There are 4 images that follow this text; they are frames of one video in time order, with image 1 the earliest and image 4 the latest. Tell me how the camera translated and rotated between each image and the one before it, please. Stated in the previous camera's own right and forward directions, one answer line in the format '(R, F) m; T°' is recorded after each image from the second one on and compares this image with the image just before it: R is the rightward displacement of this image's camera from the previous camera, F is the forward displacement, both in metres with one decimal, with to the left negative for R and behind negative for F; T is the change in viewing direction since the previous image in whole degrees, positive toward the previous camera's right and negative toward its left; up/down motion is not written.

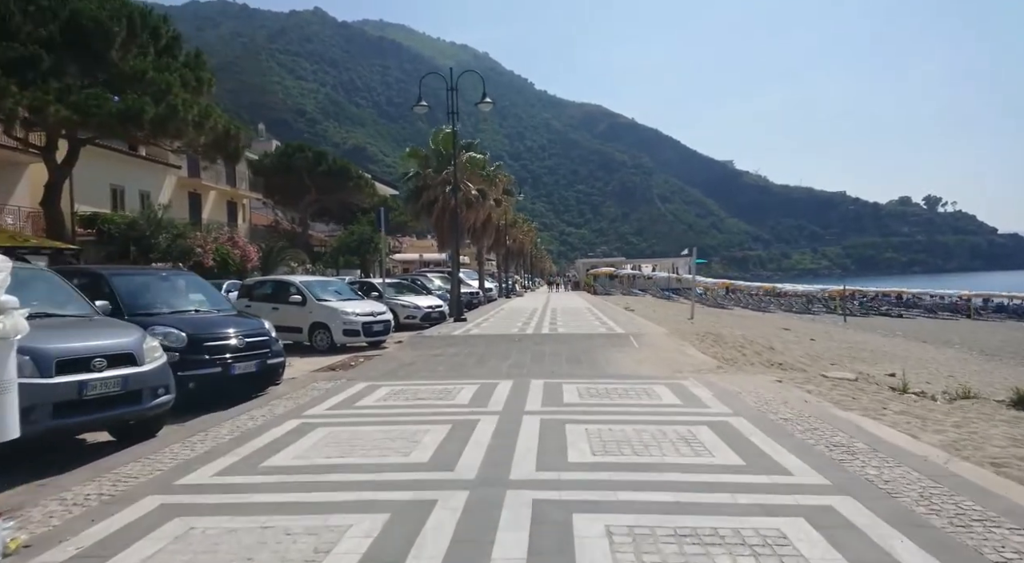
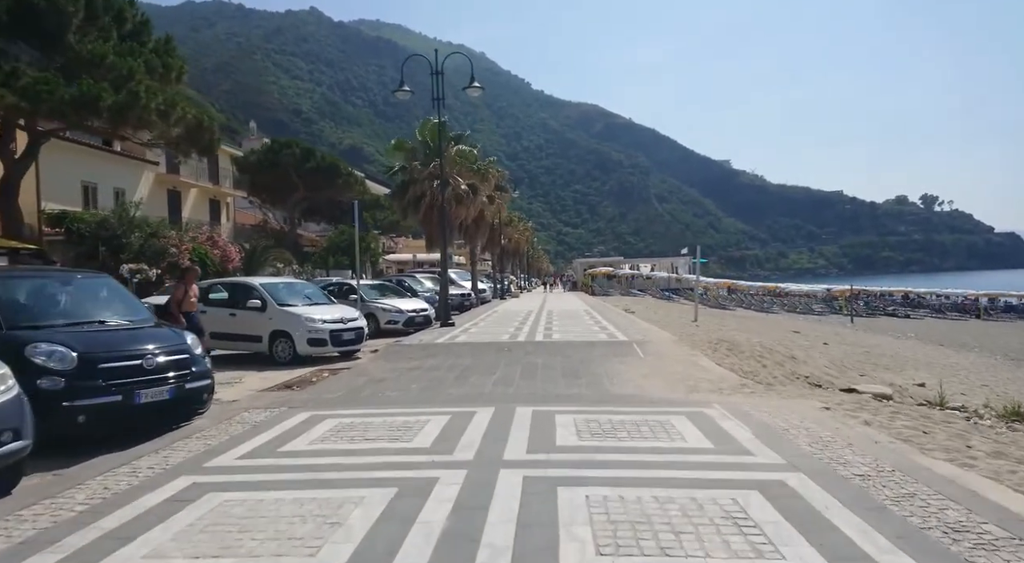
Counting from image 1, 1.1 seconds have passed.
(+0.2, +2.0) m; 0°
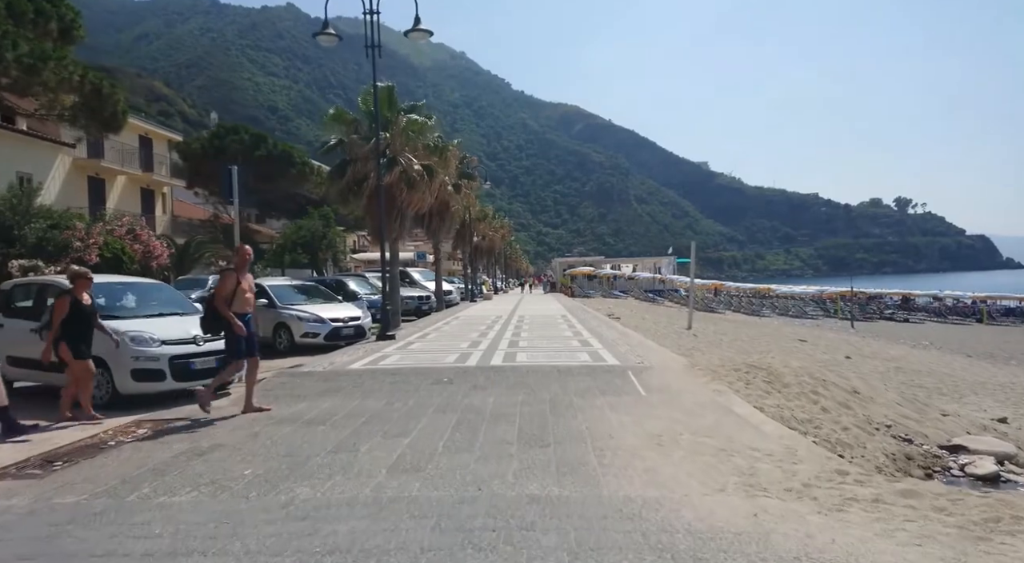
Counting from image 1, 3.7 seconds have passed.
(+0.7, +4.7) m; +2°
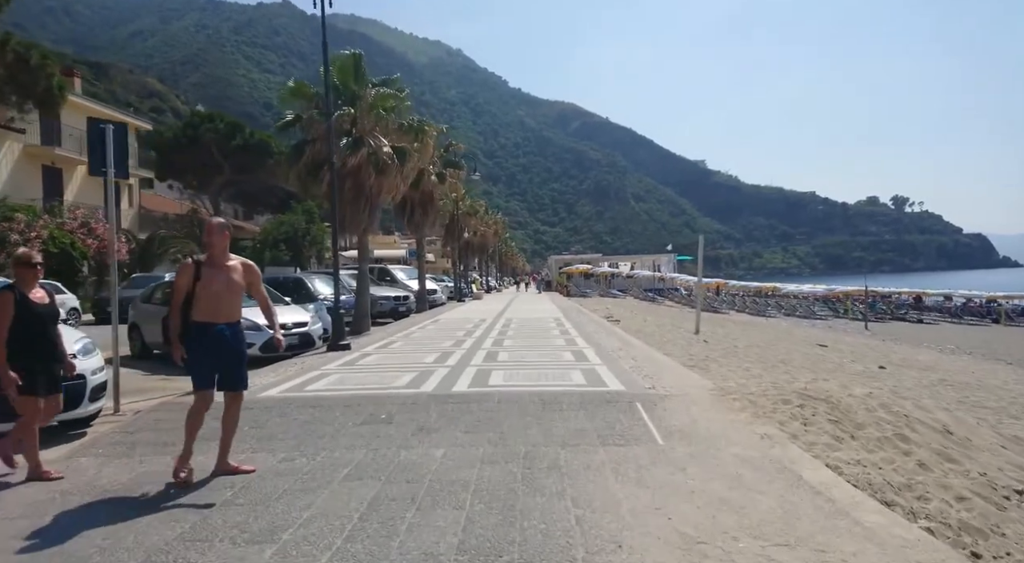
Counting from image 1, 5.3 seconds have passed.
(+0.4, +2.9) m; 0°
